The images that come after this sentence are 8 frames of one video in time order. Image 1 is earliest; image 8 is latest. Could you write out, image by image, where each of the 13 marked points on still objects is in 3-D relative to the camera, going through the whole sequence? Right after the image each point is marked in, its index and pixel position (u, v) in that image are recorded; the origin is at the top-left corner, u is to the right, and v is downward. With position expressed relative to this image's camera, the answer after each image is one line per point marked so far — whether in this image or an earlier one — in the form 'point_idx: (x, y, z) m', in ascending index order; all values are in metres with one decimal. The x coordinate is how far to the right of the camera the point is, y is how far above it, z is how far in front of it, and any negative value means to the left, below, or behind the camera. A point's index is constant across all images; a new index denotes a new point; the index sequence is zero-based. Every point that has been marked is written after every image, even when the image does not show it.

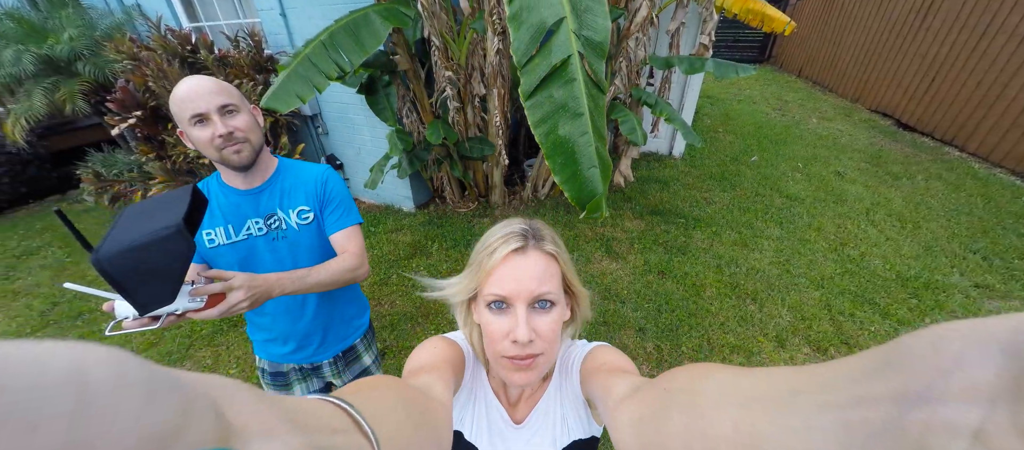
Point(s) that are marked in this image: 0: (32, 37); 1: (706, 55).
0: (-4.9, +1.9, +3.6) m
1: (+1.6, +1.3, +2.8) m
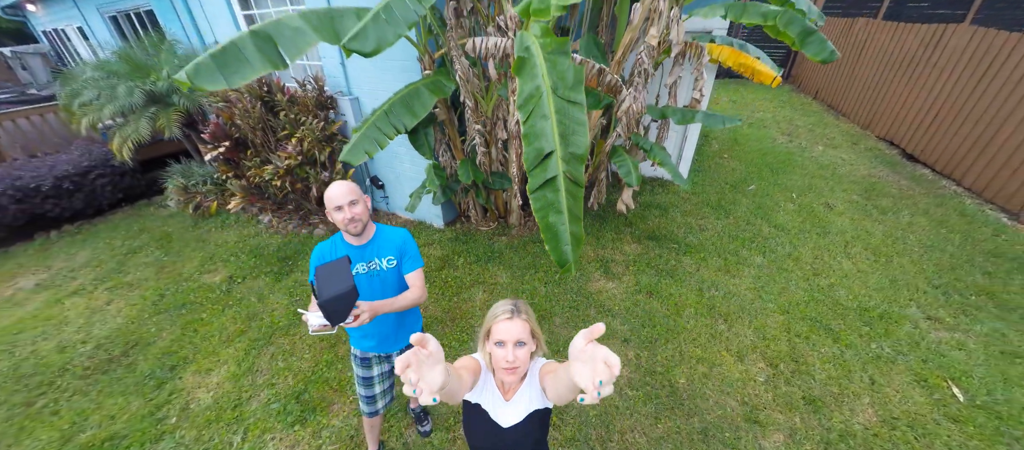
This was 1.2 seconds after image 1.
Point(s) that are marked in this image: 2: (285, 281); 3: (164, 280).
0: (-4.7, +1.9, +4.4) m
1: (+1.8, +1.1, +3.3) m
2: (-2.3, -0.6, +3.4) m
3: (-3.6, -0.6, +3.6) m
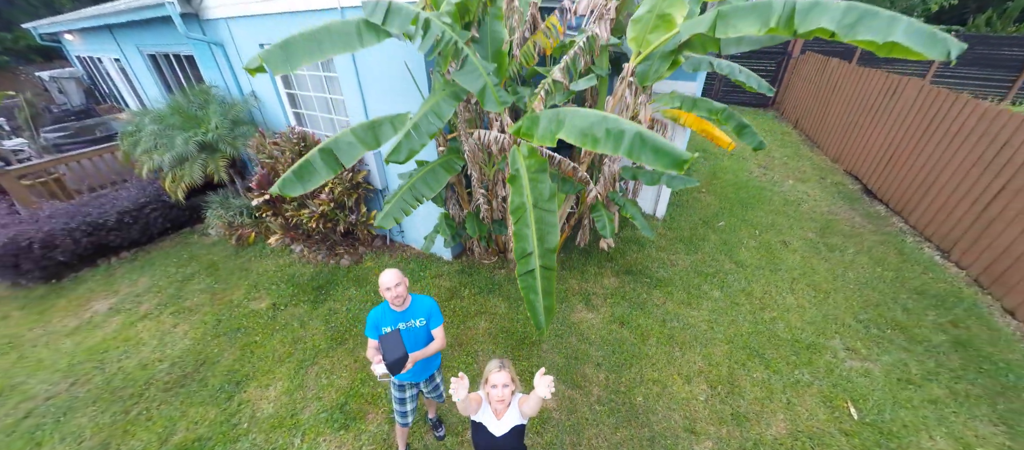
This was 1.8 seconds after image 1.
0: (-4.7, +1.5, +5.1) m
1: (+1.8, +0.6, +3.9) m
2: (-2.3, -1.0, +4.1) m
3: (-3.7, -1.0, +4.3) m
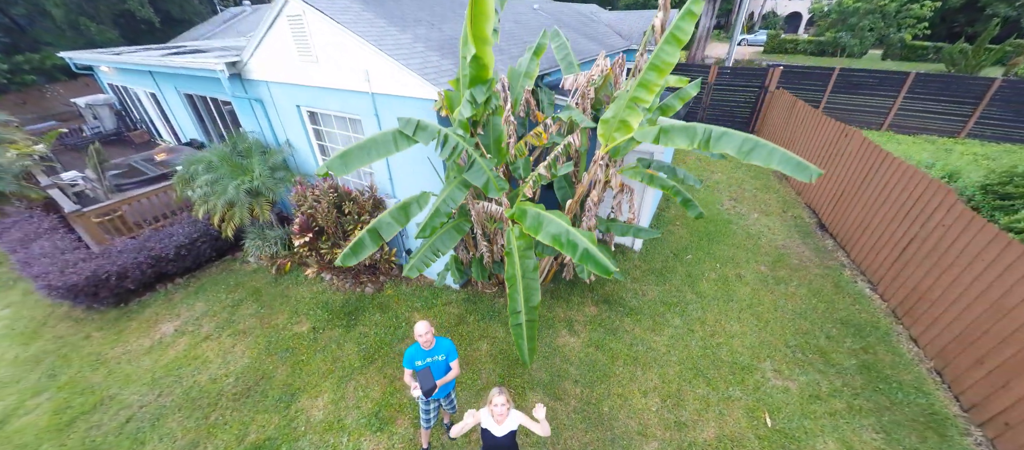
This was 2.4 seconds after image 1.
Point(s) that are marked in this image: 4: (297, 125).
0: (-4.7, +0.9, +6.0) m
1: (+1.7, 0.0, +4.8) m
2: (-2.3, -1.6, +5.0) m
3: (-3.7, -1.6, +5.2) m
4: (-3.8, +1.8, +6.1) m
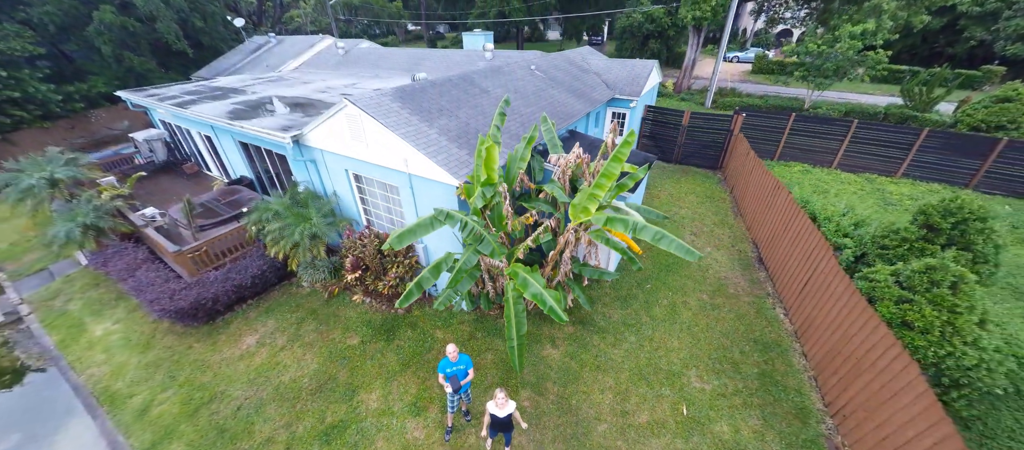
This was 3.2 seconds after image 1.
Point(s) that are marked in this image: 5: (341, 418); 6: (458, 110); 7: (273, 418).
0: (-4.8, +0.1, +7.7) m
1: (+1.7, -0.8, +6.5) m
2: (-2.4, -2.4, +6.8) m
3: (-3.7, -2.4, +7.0) m
4: (-3.8, +1.0, +7.9) m
5: (-2.8, -3.2, +5.7) m
6: (-1.2, +2.4, +7.4) m
7: (-4.0, -3.3, +5.8) m
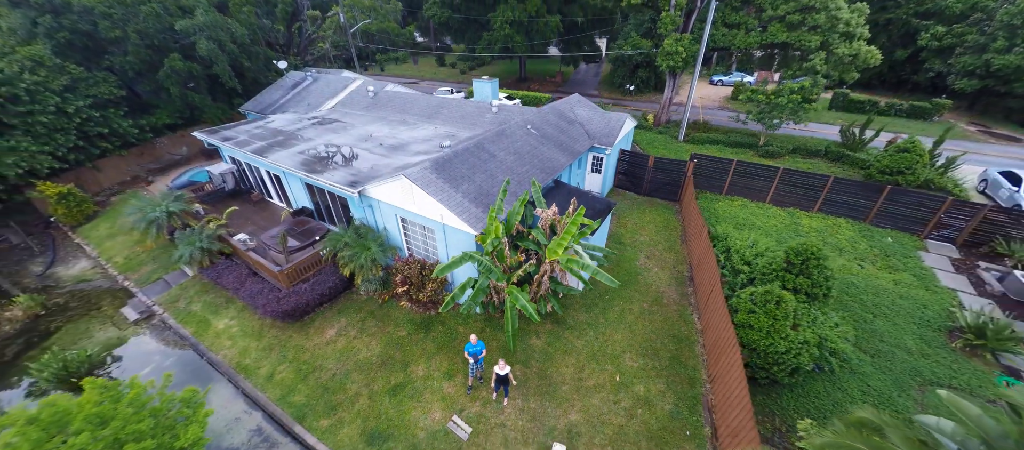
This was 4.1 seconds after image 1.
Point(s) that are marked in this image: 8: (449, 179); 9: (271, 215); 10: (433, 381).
0: (-4.8, -0.8, +11.0) m
1: (+1.6, -1.7, +9.8) m
2: (-2.4, -3.3, +10.0) m
3: (-3.8, -3.2, +10.3) m
4: (-3.8, +0.1, +11.2) m
5: (-2.9, -4.1, +8.9) m
6: (-1.2, +1.5, +10.7) m
7: (-4.1, -4.1, +9.1) m
8: (-1.9, +1.4, +10.2) m
9: (-10.9, +0.4, +15.5) m
10: (-2.0, -4.1, +8.9) m
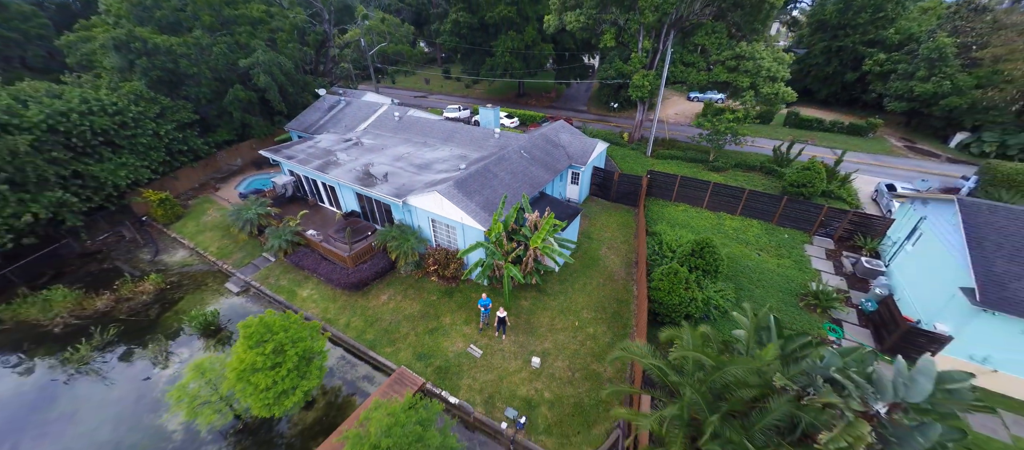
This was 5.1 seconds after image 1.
0: (-4.9, -0.7, +15.8) m
1: (+1.5, -1.7, +14.6) m
2: (-2.6, -3.2, +14.8) m
3: (-4.0, -3.2, +15.0) m
4: (-4.0, +0.2, +16.0) m
5: (-3.1, -4.0, +13.7) m
6: (-1.3, +1.6, +15.5) m
7: (-4.3, -4.1, +13.9) m
8: (-2.0, +1.4, +15.0) m
9: (-11.0, +0.5, +20.3) m
10: (-2.2, -4.0, +13.7) m
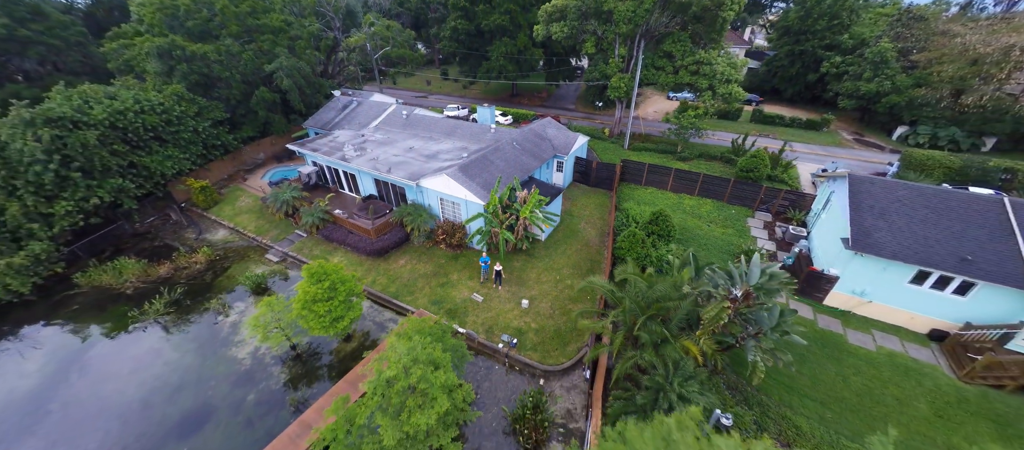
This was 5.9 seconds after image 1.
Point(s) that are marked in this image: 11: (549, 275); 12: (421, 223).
0: (-5.3, +0.6, +19.3) m
1: (+1.2, -0.4, +18.2) m
2: (-2.9, -1.9, +18.4) m
3: (-4.3, -1.9, +18.6) m
4: (-4.3, +1.4, +19.5) m
5: (-3.3, -2.7, +17.3) m
6: (-1.7, +2.9, +19.0) m
7: (-4.5, -2.8, +17.4) m
8: (-2.3, +2.7, +18.5) m
9: (-11.4, +1.7, +23.8) m
10: (-2.5, -2.7, +17.2) m
11: (+1.8, -2.5, +17.2) m
12: (-5.2, +0.1, +19.2) m
